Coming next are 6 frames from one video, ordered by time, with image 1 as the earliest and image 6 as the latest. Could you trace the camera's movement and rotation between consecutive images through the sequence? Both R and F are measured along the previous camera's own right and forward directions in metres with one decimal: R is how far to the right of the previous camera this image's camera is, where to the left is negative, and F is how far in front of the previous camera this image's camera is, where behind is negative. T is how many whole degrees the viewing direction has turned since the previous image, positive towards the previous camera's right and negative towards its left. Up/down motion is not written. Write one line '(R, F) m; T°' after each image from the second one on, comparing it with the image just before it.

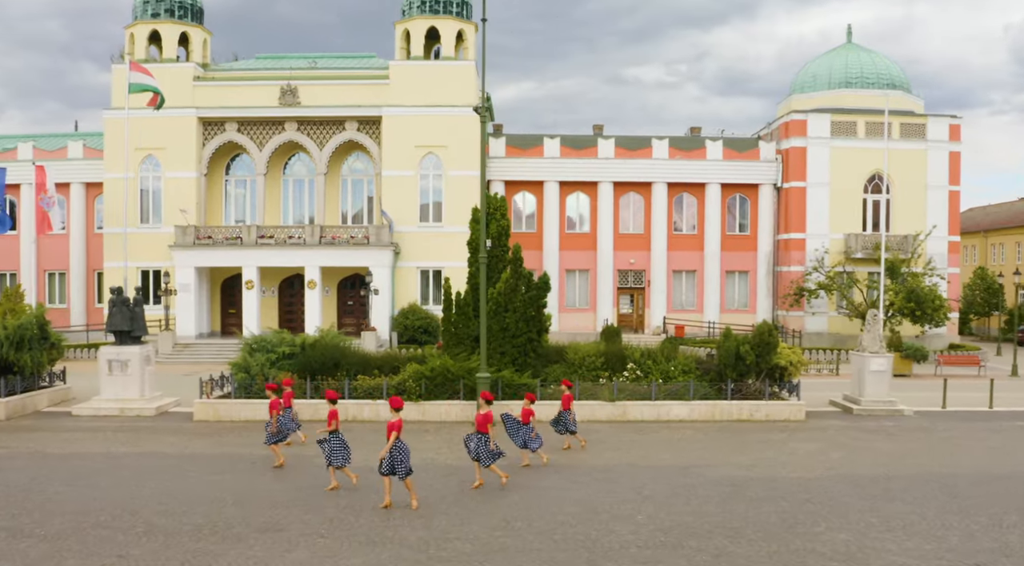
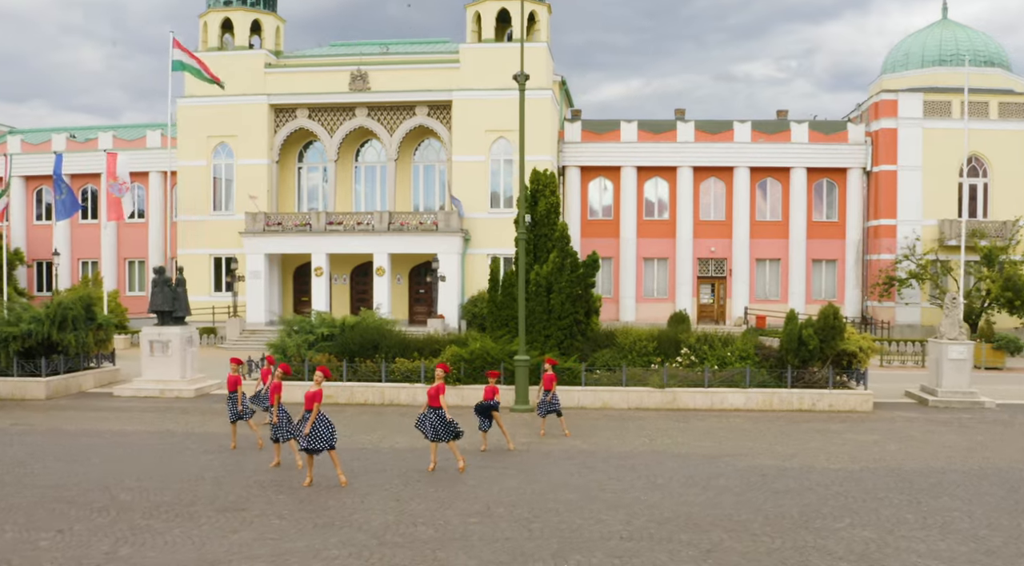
(+0.9, +0.7) m; -6°
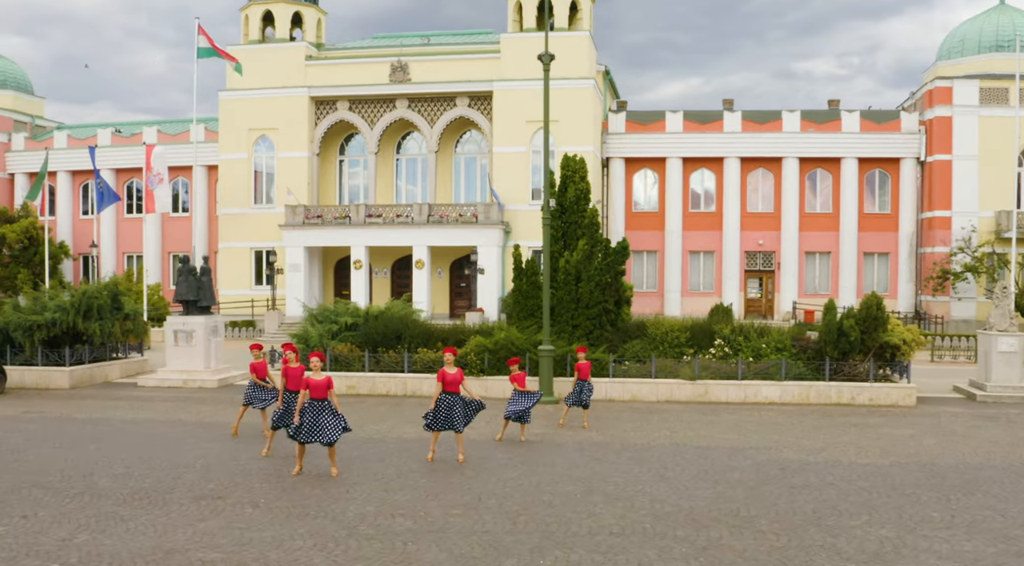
(+0.5, +0.4) m; -3°
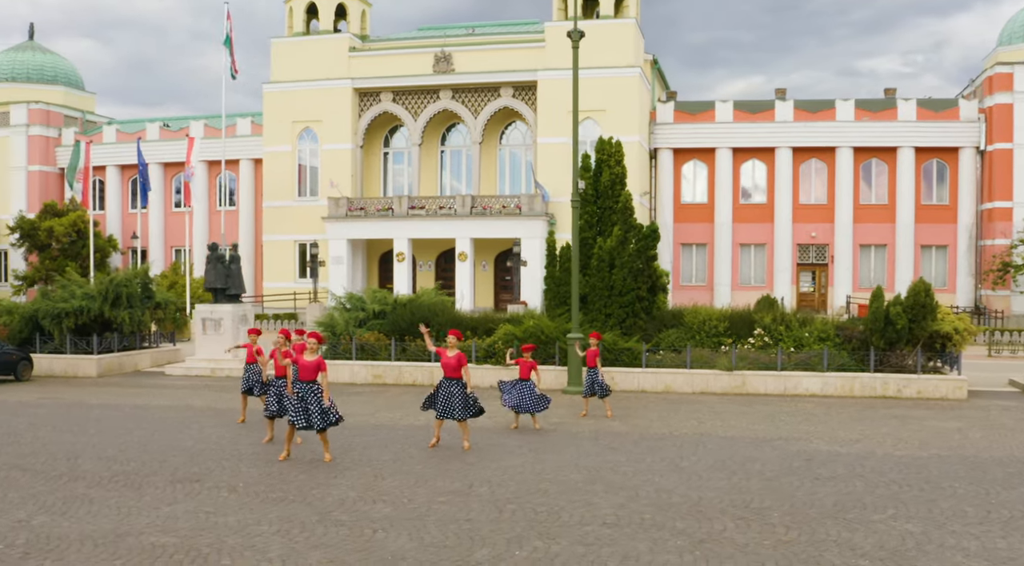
(+0.4, +0.4) m; -3°
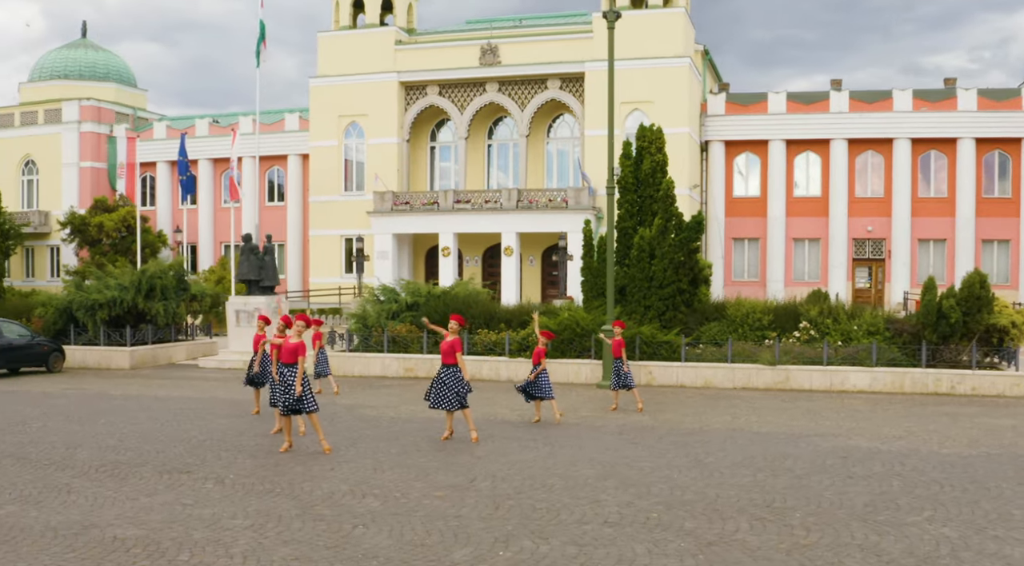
(+0.4, +0.4) m; -4°
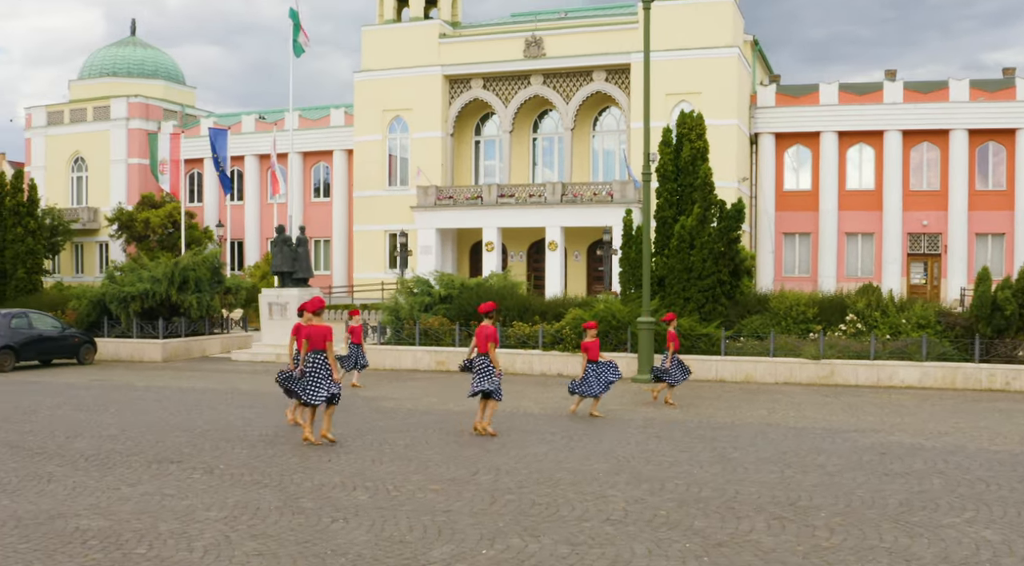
(+0.3, +0.4) m; -3°
